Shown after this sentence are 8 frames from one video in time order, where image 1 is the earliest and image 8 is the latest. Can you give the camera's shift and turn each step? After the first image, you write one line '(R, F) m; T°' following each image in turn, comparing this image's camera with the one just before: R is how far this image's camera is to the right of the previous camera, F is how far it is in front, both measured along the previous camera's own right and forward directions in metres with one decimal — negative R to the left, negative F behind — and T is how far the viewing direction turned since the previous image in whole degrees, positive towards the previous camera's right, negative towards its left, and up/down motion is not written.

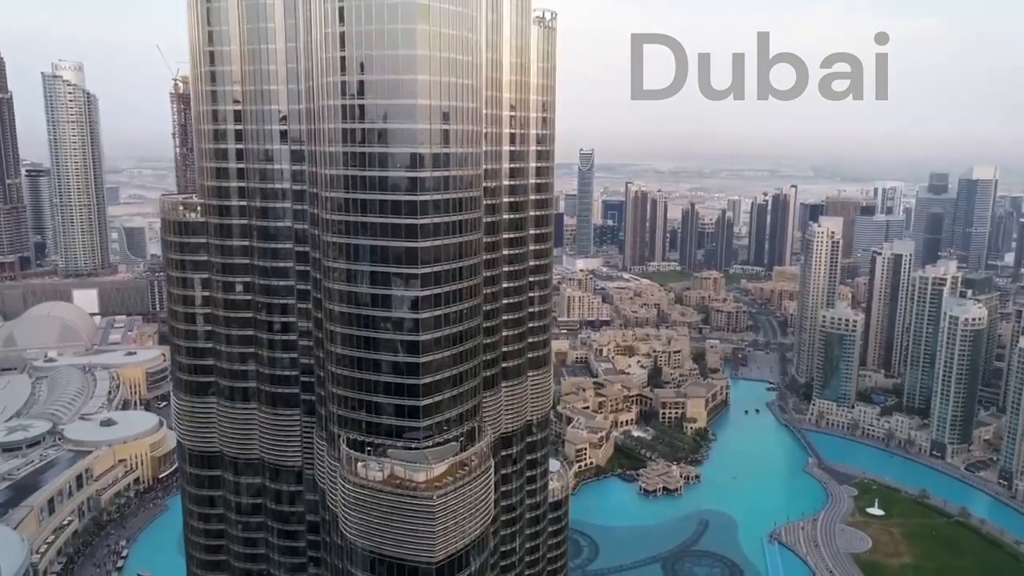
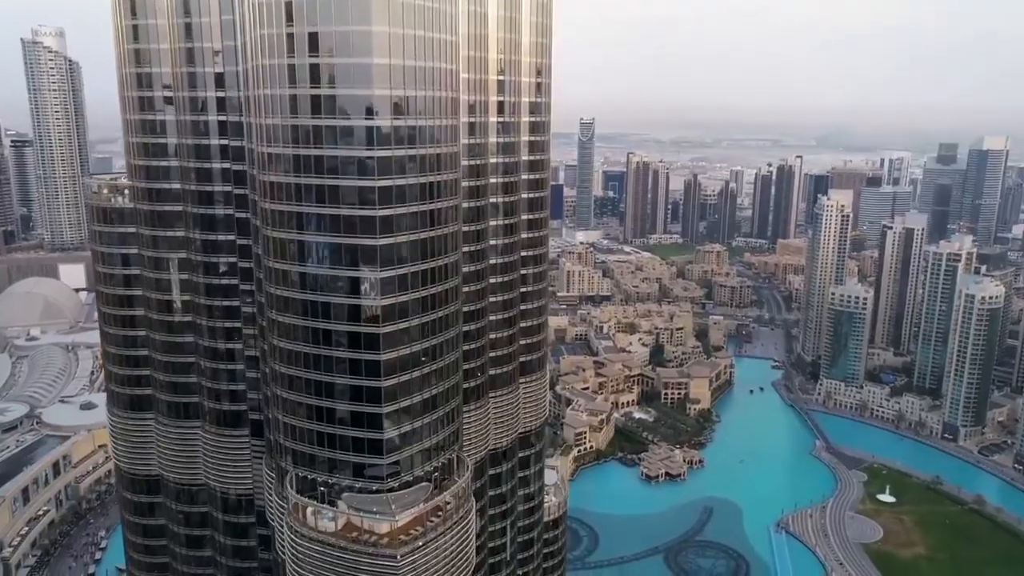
(+0.4, +4.4) m; 0°
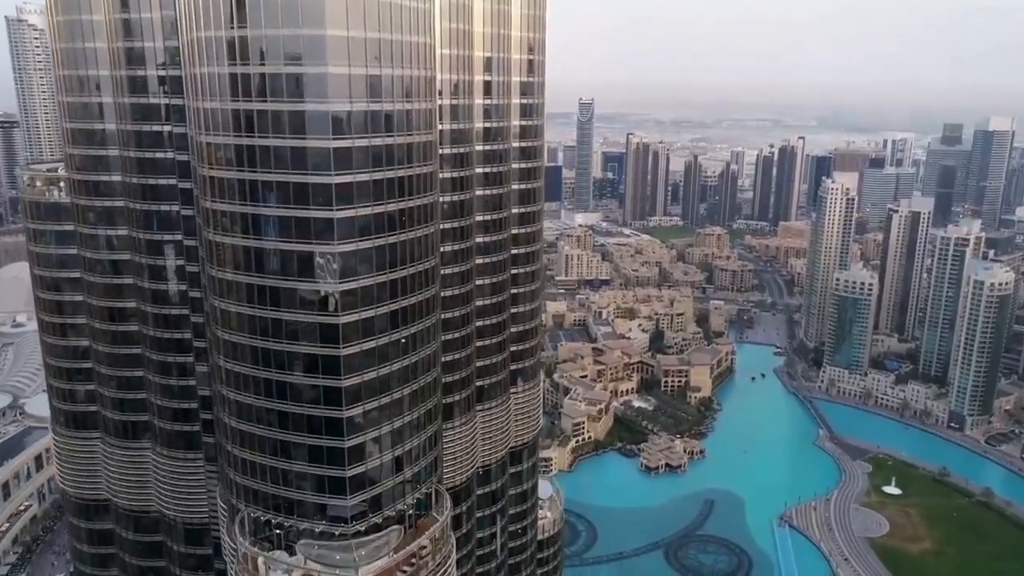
(+0.3, +2.7) m; 0°
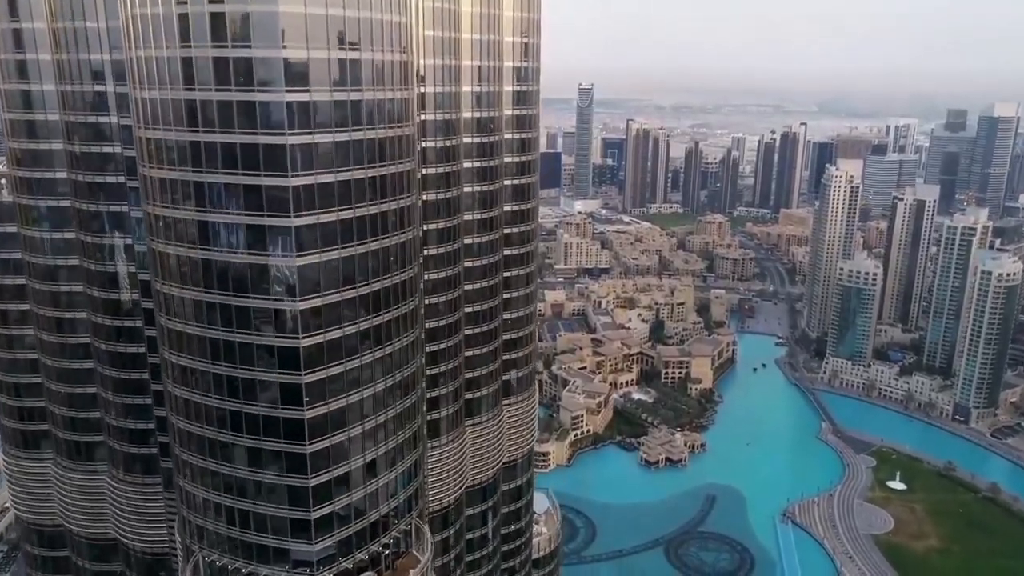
(+0.2, +2.0) m; 0°
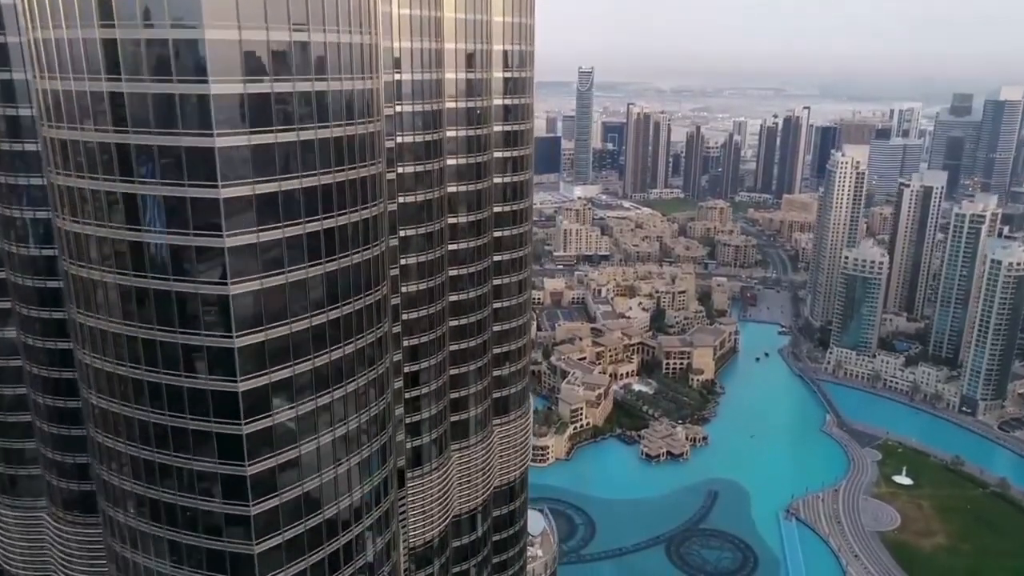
(+0.2, +2.3) m; 0°
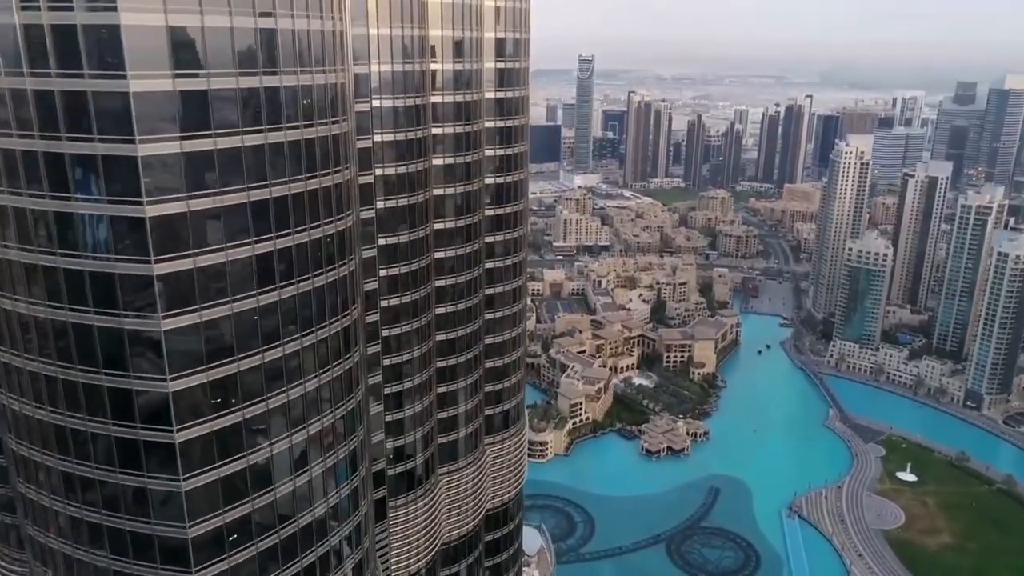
(+0.1, +1.6) m; 0°
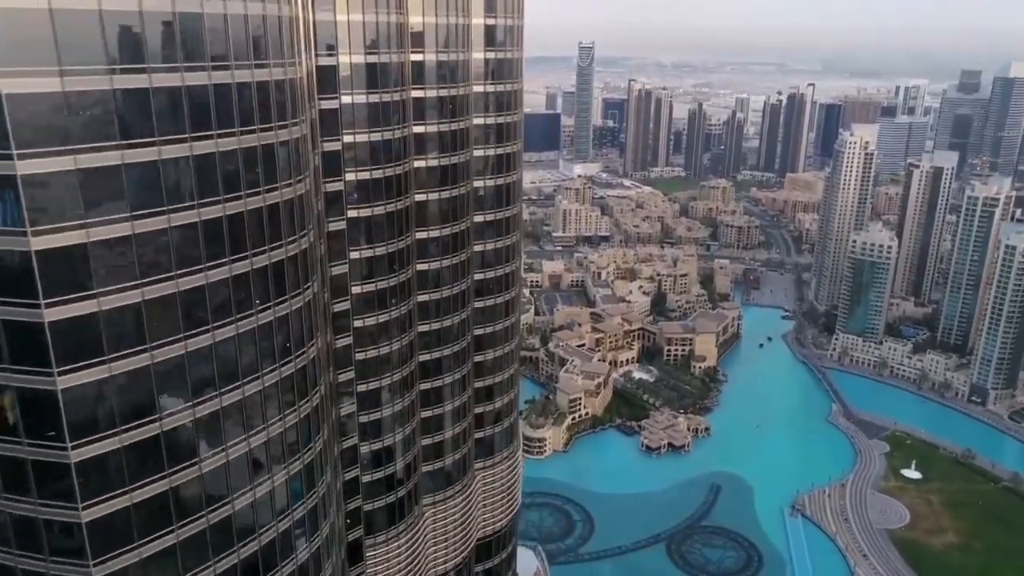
(+0.2, +1.7) m; 0°
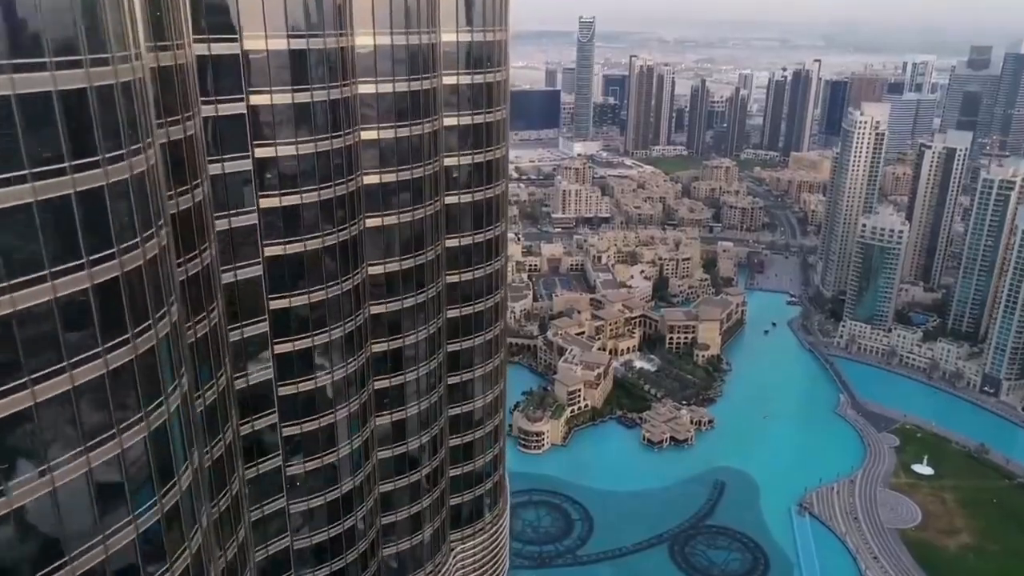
(+0.3, +3.4) m; 0°
